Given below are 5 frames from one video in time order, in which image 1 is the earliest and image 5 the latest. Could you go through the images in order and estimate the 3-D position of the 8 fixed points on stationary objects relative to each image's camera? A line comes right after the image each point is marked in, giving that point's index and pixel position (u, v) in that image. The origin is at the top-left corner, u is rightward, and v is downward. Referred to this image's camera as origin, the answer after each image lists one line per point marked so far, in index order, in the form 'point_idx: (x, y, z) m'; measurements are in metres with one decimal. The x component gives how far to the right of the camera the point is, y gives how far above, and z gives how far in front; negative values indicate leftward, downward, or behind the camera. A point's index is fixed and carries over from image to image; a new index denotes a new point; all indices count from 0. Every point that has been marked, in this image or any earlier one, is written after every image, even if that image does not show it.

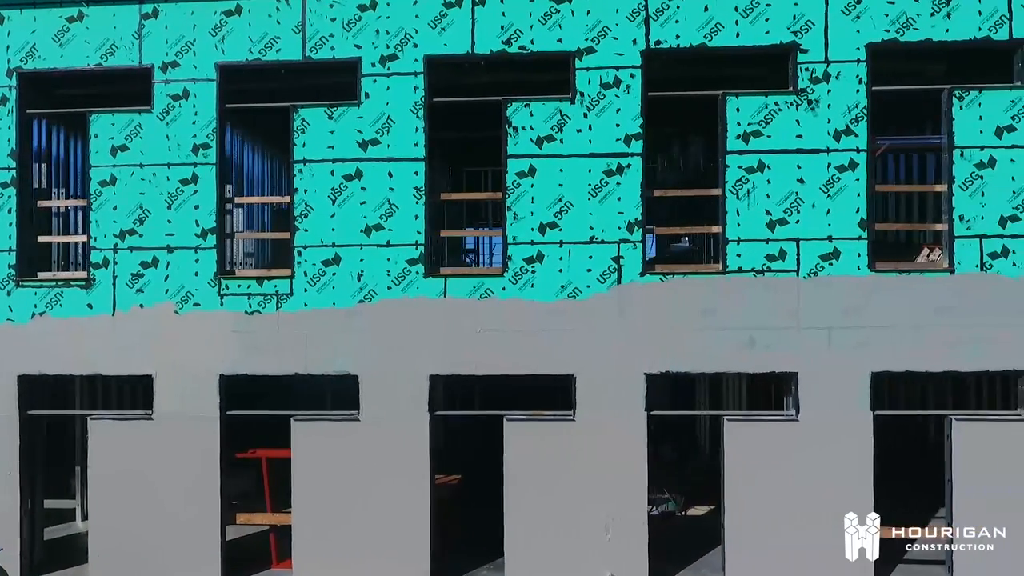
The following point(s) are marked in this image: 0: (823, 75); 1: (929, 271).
0: (+3.3, +2.3, +7.9) m
1: (+4.4, +0.2, +7.8) m
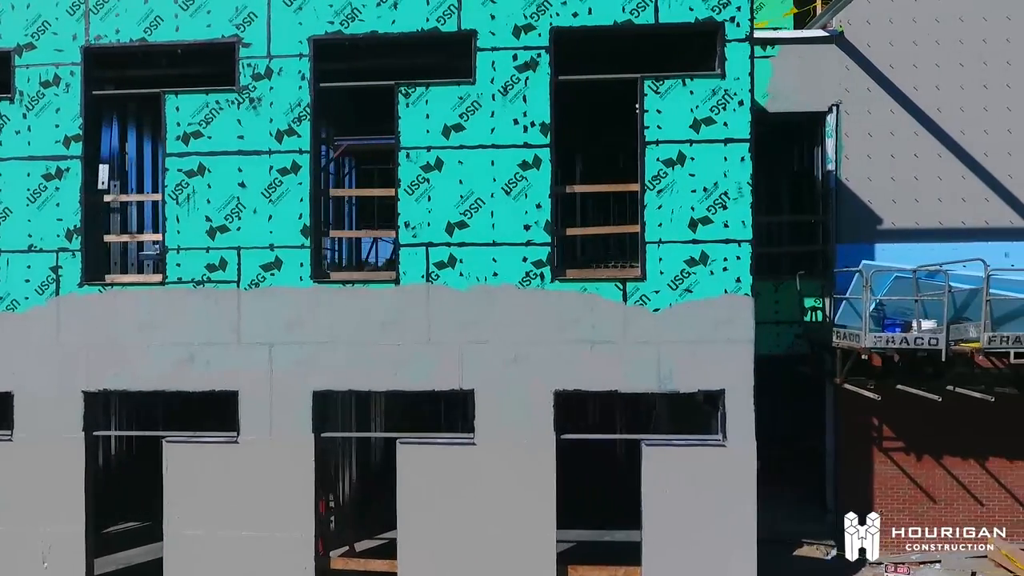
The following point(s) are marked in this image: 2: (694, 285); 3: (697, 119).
0: (-2.5, +2.2, +7.4) m
1: (-1.4, +0.1, +7.3) m
2: (+1.7, 0.0, +7.1) m
3: (+1.8, +1.6, +7.1) m
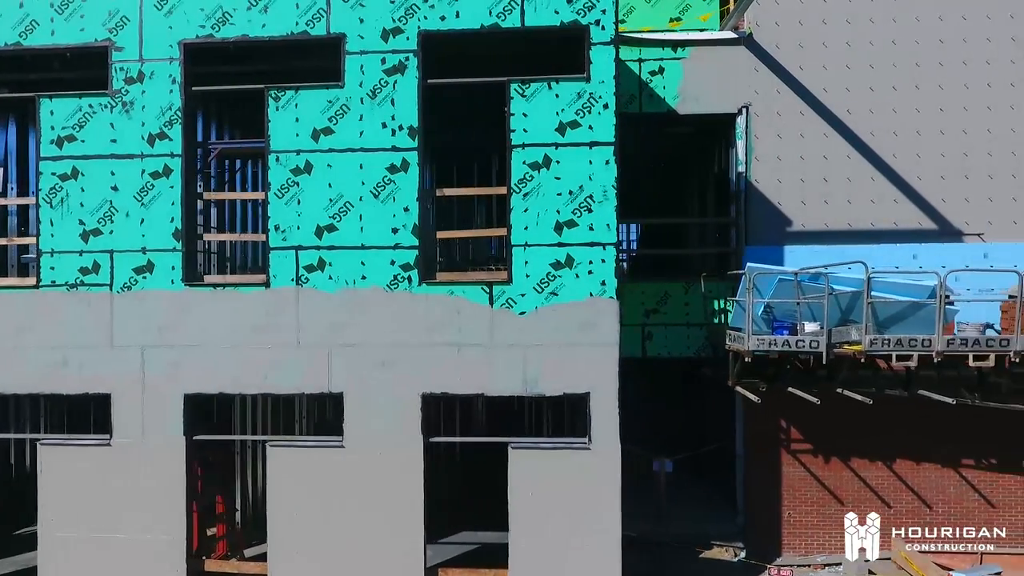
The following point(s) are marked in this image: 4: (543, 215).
0: (-3.7, +2.1, +7.4) m
1: (-2.6, 0.0, +7.3) m
2: (+0.5, 0.0, +7.1) m
3: (+0.5, +1.6, +7.1) m
4: (+0.3, +0.7, +7.1) m
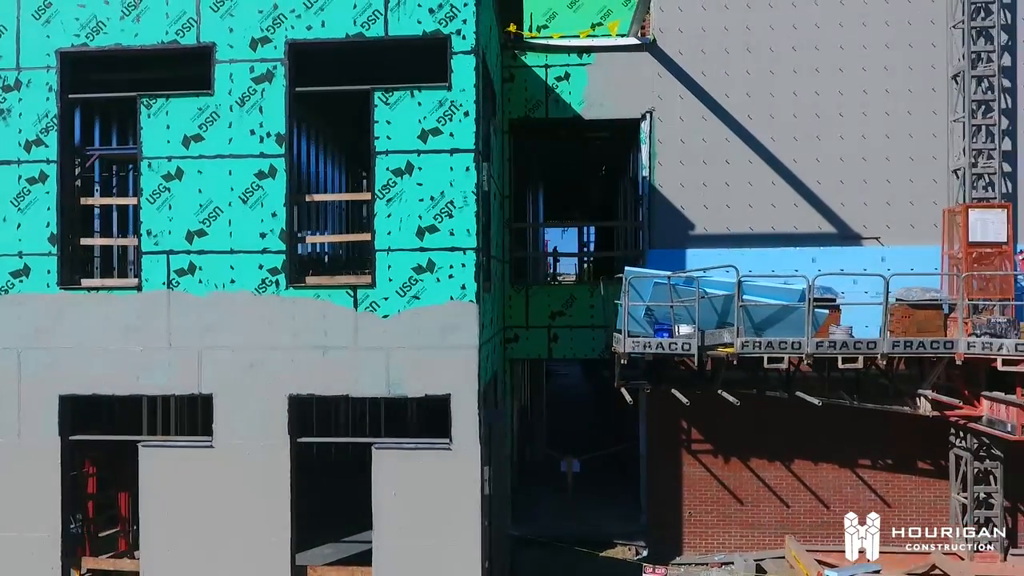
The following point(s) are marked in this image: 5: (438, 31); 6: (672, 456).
0: (-5.1, +2.1, +7.6) m
1: (-4.0, 0.0, +7.5) m
2: (-0.9, 0.0, +7.2) m
3: (-0.9, +1.5, +7.2) m
4: (-1.0, +0.7, +7.2) m
5: (-0.7, +2.5, +7.2) m
6: (+2.2, -2.3, +10.3) m
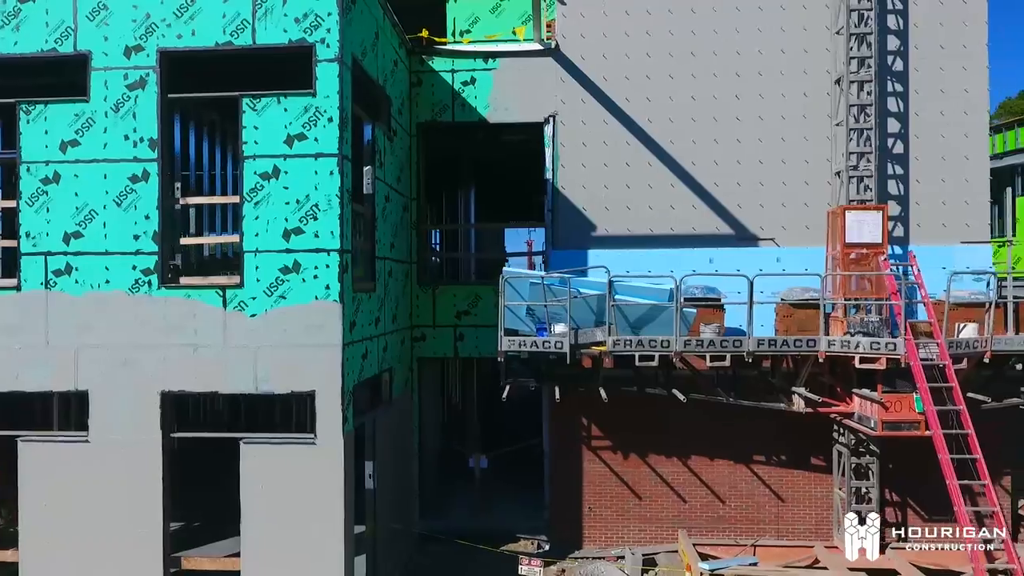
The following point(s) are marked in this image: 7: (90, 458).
0: (-6.4, +2.1, +7.8) m
1: (-5.3, 0.0, +7.7) m
2: (-2.3, 0.0, +7.5) m
3: (-2.2, +1.5, +7.5) m
4: (-2.4, +0.7, +7.5) m
5: (-2.1, +2.5, +7.5) m
6: (+0.9, -2.3, +10.6) m
7: (-4.3, -1.7, +7.6) m
